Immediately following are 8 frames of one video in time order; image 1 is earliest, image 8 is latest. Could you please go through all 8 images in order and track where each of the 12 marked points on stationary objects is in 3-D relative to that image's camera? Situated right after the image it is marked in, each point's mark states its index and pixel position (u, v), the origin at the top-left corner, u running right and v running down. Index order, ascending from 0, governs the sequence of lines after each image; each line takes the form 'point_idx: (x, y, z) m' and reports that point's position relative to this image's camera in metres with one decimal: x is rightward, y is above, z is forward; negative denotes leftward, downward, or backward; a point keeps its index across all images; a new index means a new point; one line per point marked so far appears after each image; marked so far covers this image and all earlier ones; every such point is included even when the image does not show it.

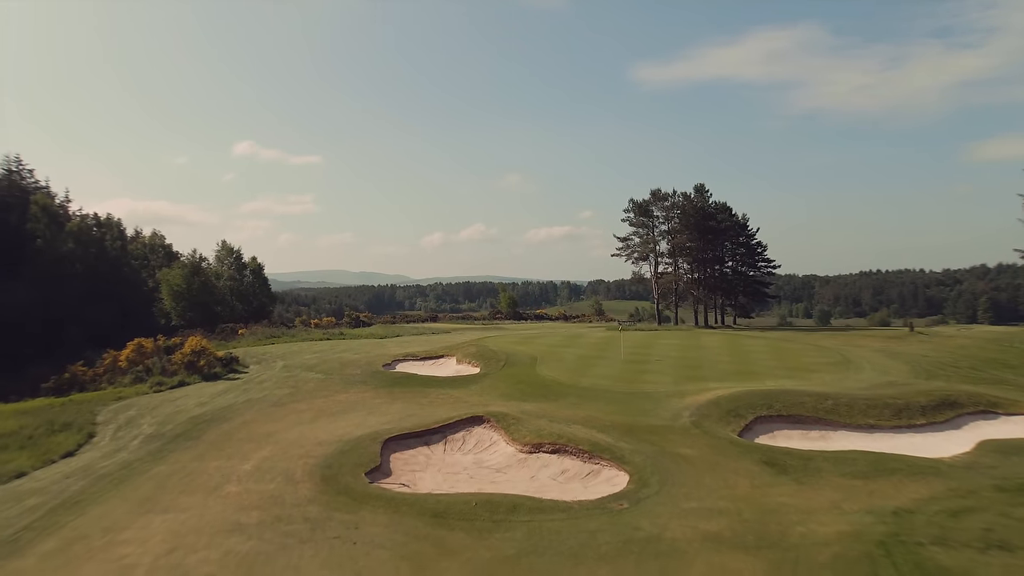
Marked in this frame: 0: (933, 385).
0: (+11.0, -2.5, +19.0) m
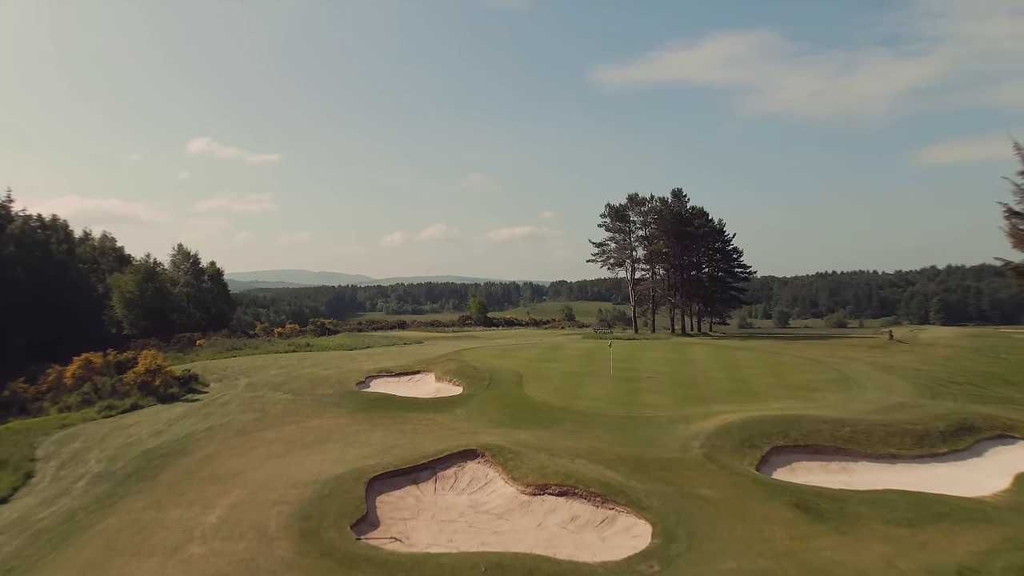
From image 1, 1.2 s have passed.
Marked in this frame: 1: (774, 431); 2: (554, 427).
0: (+10.8, -3.0, +18.1) m
1: (+5.5, -3.0, +15.4) m
2: (+1.0, -3.3, +16.9) m
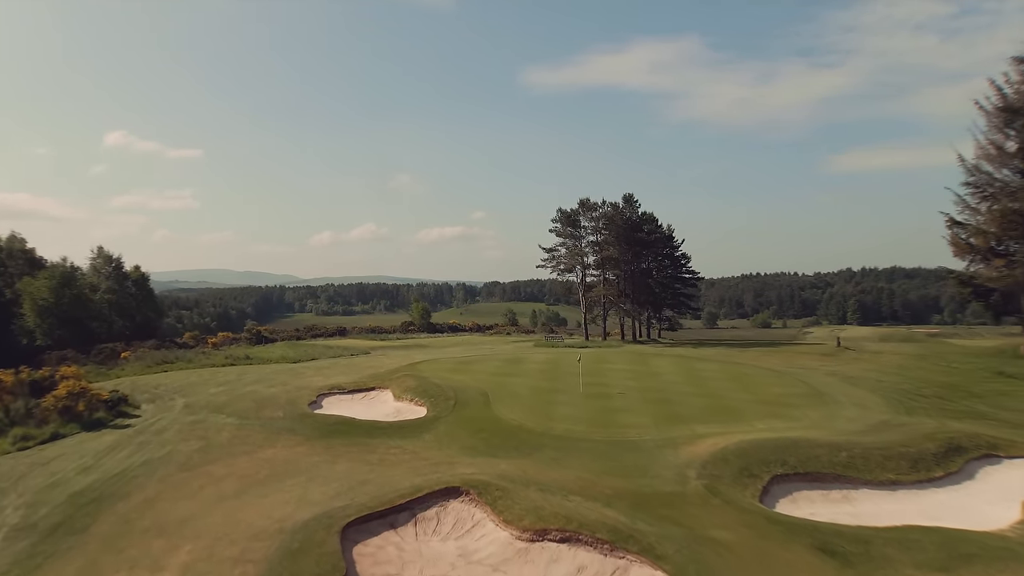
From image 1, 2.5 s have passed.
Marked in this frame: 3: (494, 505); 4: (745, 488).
0: (+10.2, -3.3, +17.7) m
1: (+5.2, -3.4, +14.6) m
2: (+0.5, -3.7, +15.7) m
3: (-0.3, -3.8, +12.6) m
4: (+4.3, -3.7, +13.6) m
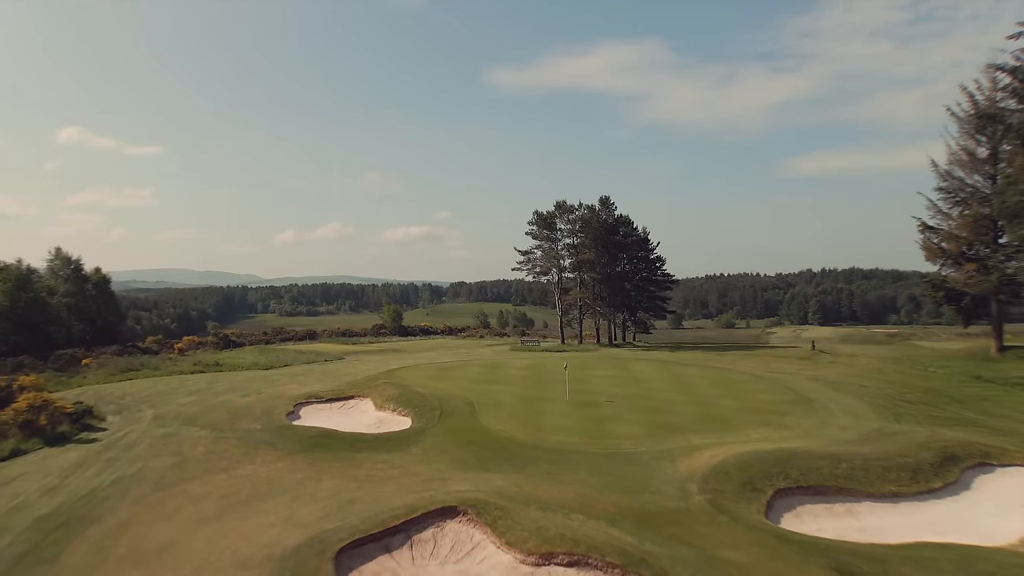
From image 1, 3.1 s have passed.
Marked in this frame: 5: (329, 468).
0: (+9.9, -3.5, +17.7) m
1: (+5.1, -3.6, +14.2) m
2: (+0.4, -3.8, +15.2) m
3: (-0.3, -3.9, +12.0) m
4: (+4.3, -3.9, +13.2) m
5: (-4.0, -3.9, +15.8) m
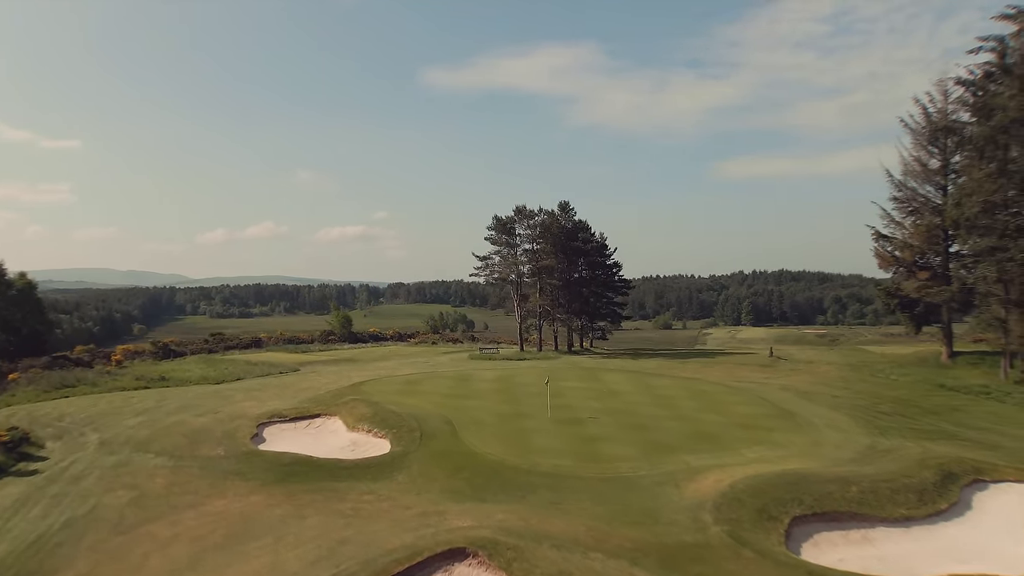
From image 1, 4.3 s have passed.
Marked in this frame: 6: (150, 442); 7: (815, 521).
0: (+9.7, -3.9, +17.5) m
1: (+5.2, -3.9, +13.7) m
2: (+0.4, -4.2, +14.3) m
3: (0.0, -4.3, +11.0) m
4: (+4.4, -4.3, +12.6) m
5: (-4.0, -4.2, +14.4) m
6: (-9.6, -4.1, +19.3) m
7: (+5.6, -4.3, +13.4) m
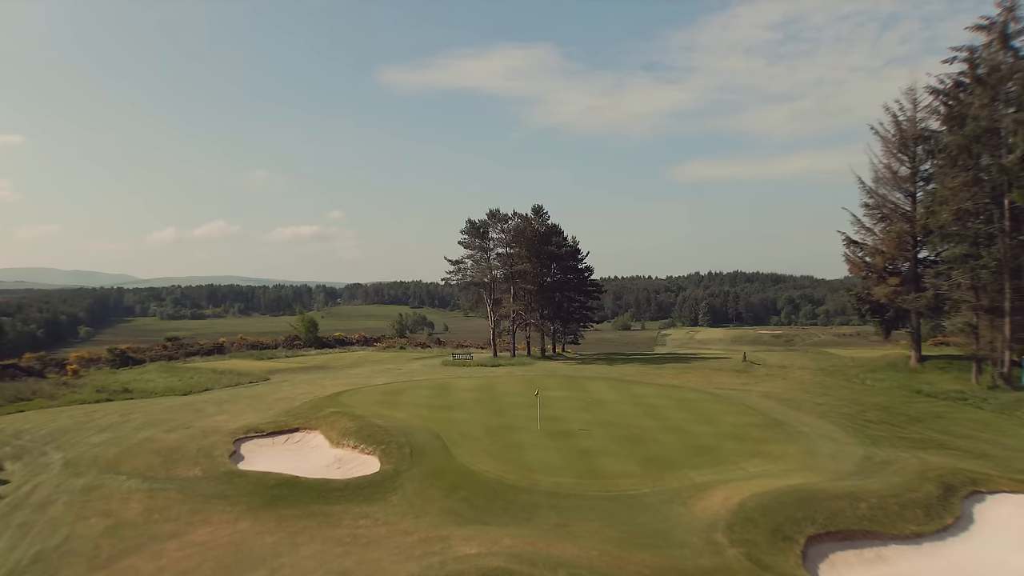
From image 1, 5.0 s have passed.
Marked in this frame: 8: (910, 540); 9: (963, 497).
0: (+9.5, -4.1, +17.5) m
1: (+5.3, -4.2, +13.4) m
2: (+0.5, -4.4, +13.7) m
3: (+0.2, -4.5, +10.4) m
4: (+4.6, -4.5, +12.3) m
5: (-3.9, -4.5, +13.6) m
6: (-9.8, -4.3, +18.1) m
7: (+5.7, -4.5, +13.1) m
8: (+7.4, -4.7, +13.5) m
9: (+9.8, -4.5, +15.8) m
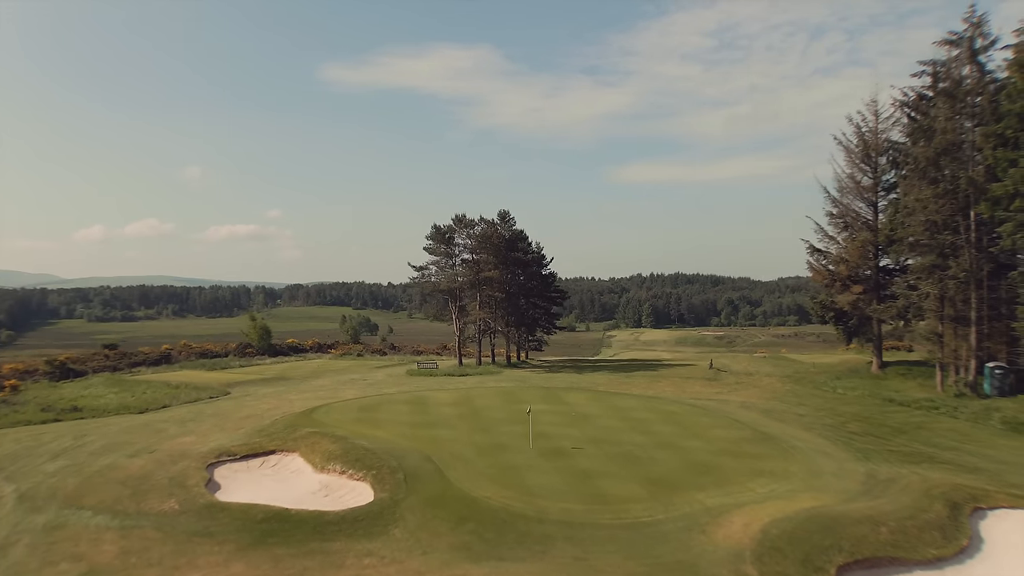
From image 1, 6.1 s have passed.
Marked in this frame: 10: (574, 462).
0: (+9.5, -4.5, +17.4) m
1: (+5.6, -4.6, +13.1) m
2: (+0.8, -4.8, +12.9) m
3: (+0.8, -4.9, +9.7) m
4: (+5.0, -4.9, +11.9) m
5: (-3.6, -4.9, +12.5) m
6: (-9.8, -4.7, +16.5) m
7: (+6.0, -4.9, +12.7) m
8: (+7.7, -5.0, +13.3) m
9: (+9.9, -4.9, +15.7) m
10: (+1.5, -4.4, +18.6) m
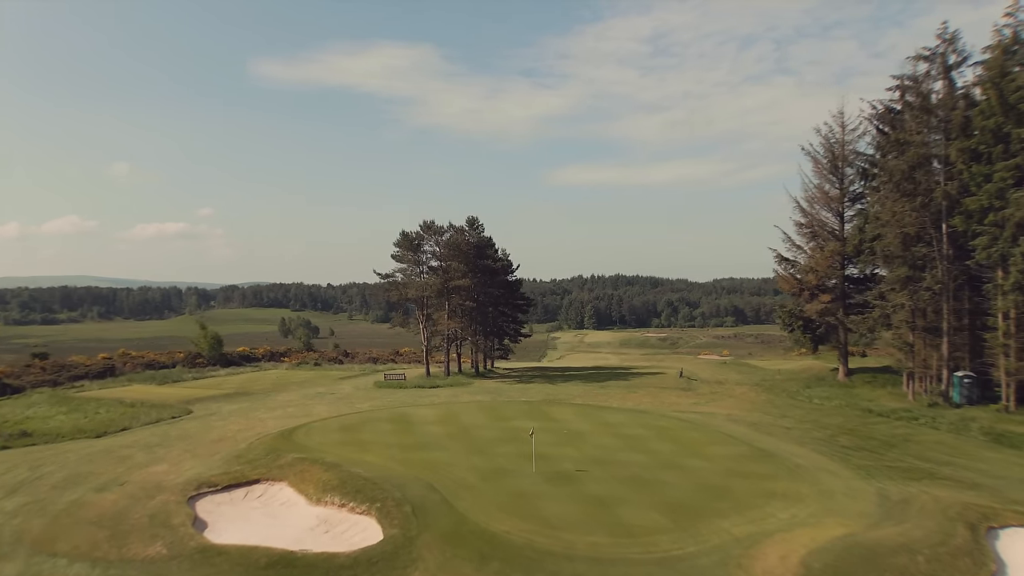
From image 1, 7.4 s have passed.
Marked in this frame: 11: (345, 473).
0: (+9.8, -5.0, +17.4) m
1: (+6.2, -5.0, +12.7) m
2: (+1.4, -5.2, +12.1) m
3: (+1.7, -5.3, +8.9) m
4: (+5.7, -5.3, +11.5) m
5: (-2.9, -5.3, +11.4) m
6: (-9.4, -5.1, +14.9) m
7: (+6.7, -5.3, +12.4) m
8: (+8.2, -5.5, +13.1) m
9: (+10.3, -5.4, +15.7) m
10: (+1.7, -4.9, +17.9) m
11: (-4.2, -4.6, +18.0) m
